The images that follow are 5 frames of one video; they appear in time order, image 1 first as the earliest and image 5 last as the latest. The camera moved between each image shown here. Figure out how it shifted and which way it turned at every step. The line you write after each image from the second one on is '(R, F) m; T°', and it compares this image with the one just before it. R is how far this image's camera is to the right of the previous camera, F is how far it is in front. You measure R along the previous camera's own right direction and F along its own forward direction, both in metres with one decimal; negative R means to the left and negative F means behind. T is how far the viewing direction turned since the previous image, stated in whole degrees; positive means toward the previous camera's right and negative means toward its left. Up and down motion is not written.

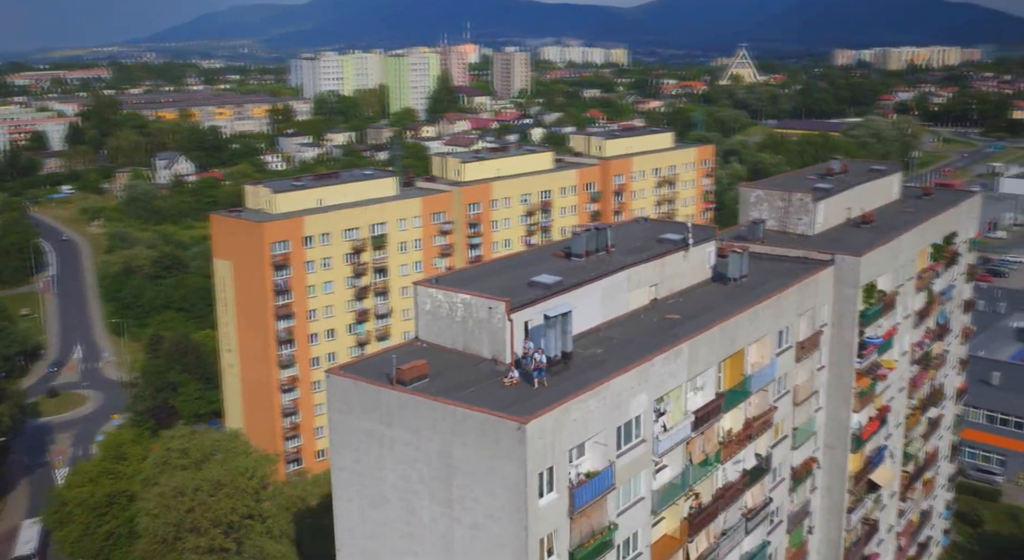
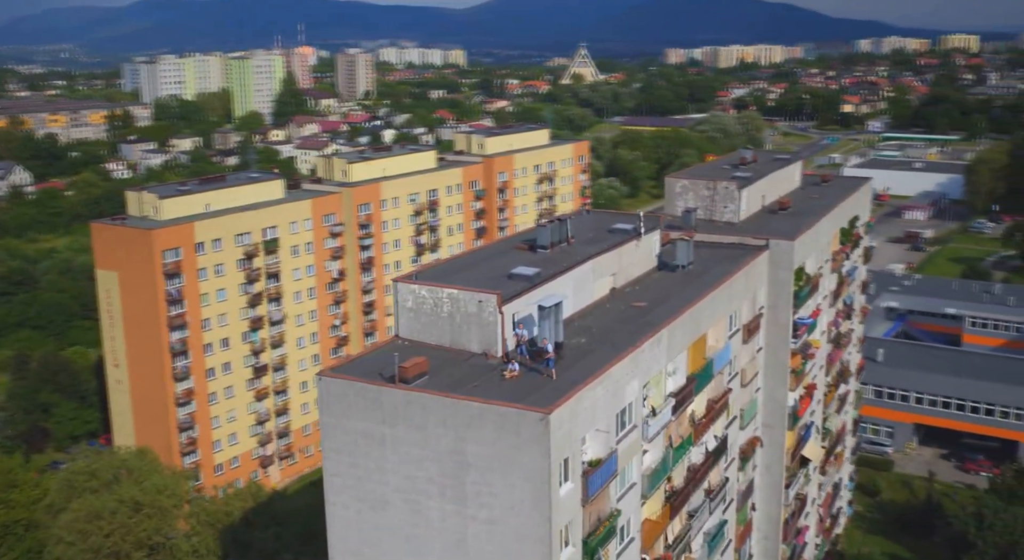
(-1.6, +0.3) m; +8°
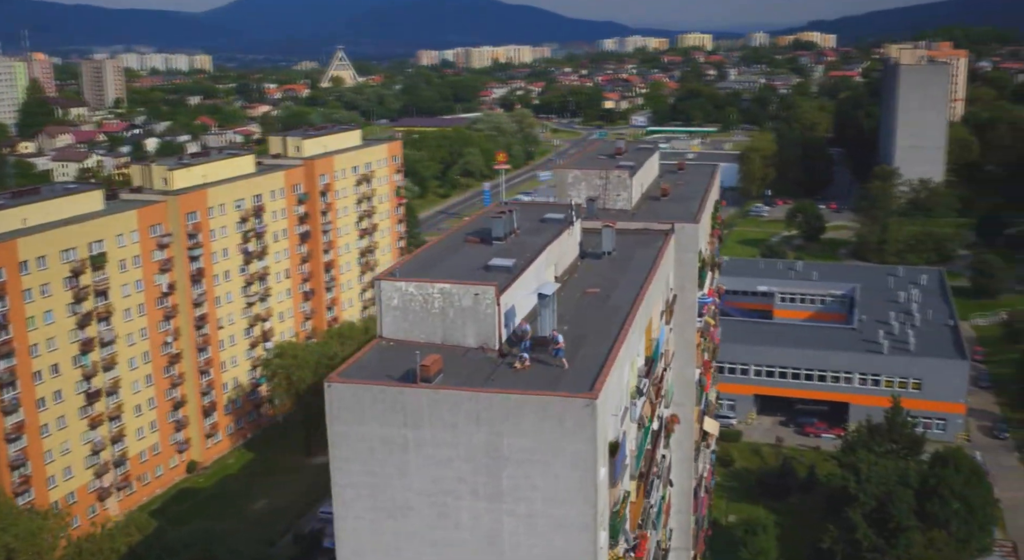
(-2.5, +0.4) m; +12°
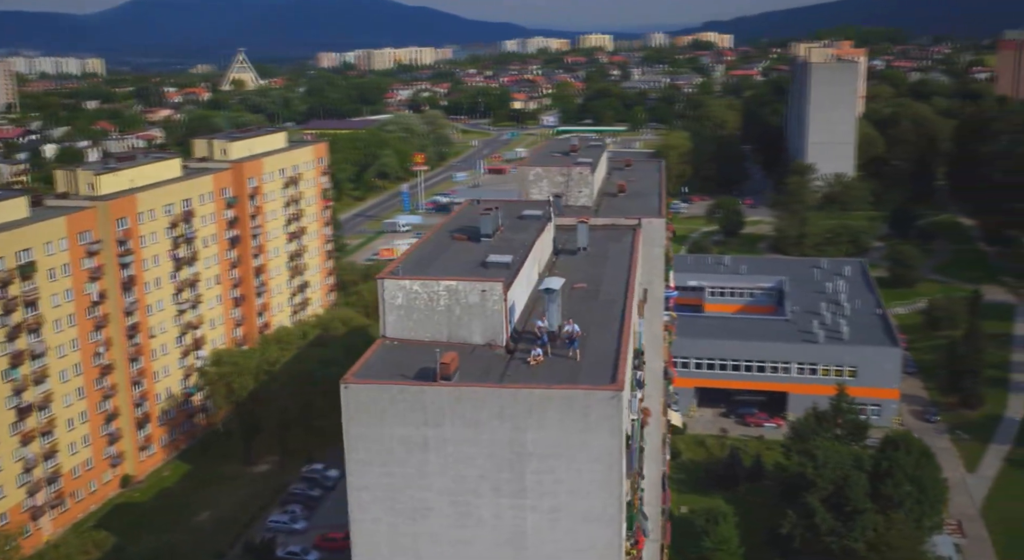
(-1.1, +0.1) m; +5°
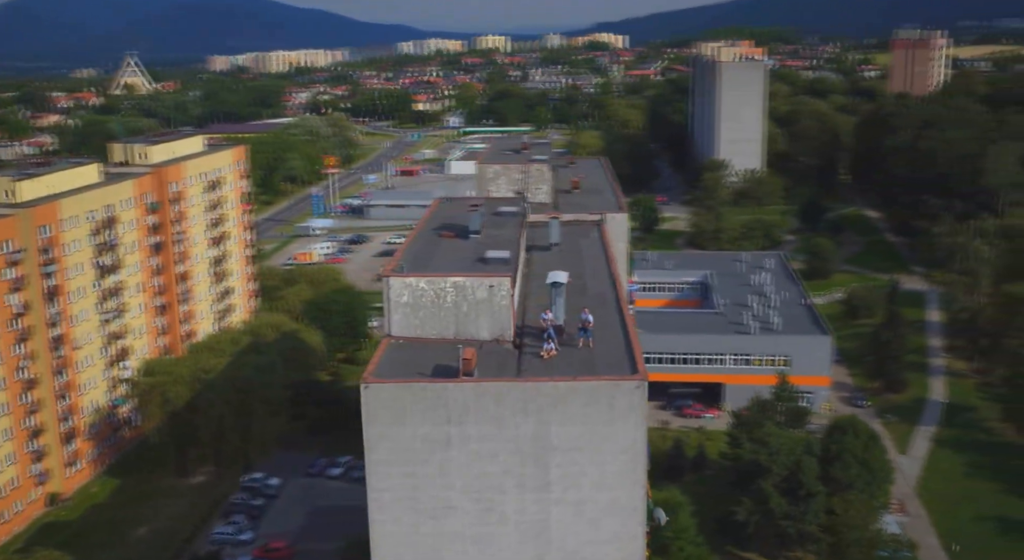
(-1.1, 0.0) m; +5°
